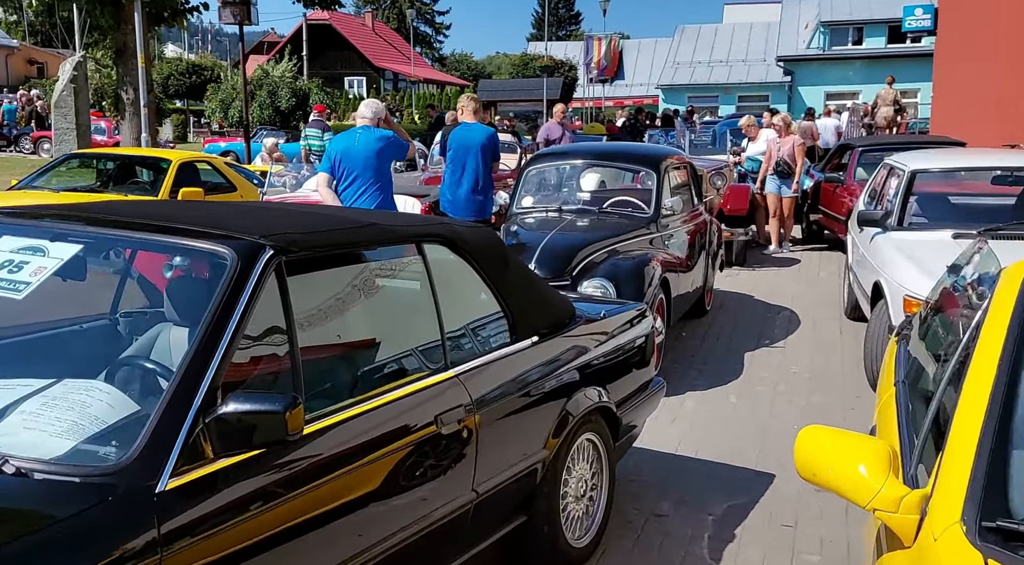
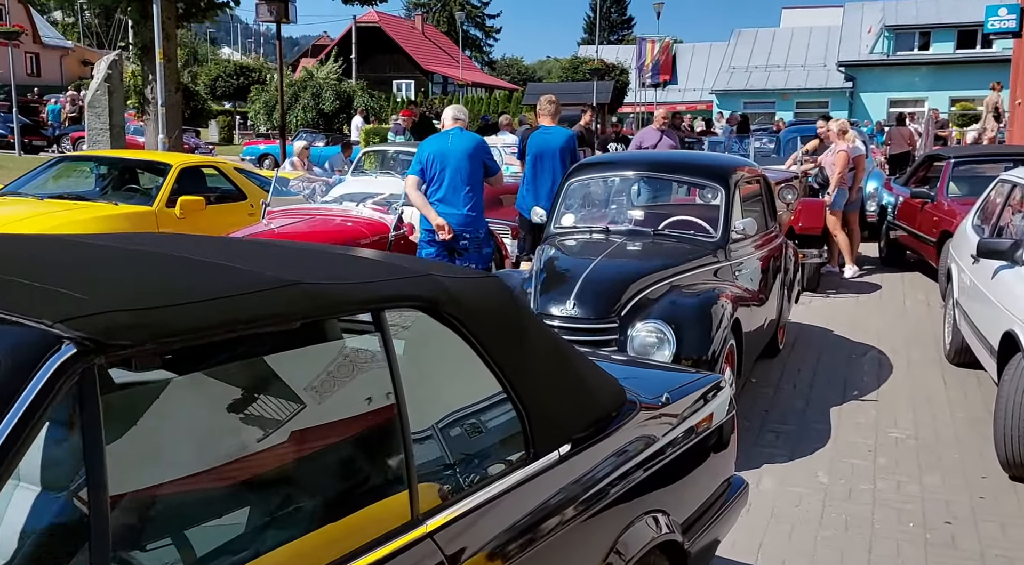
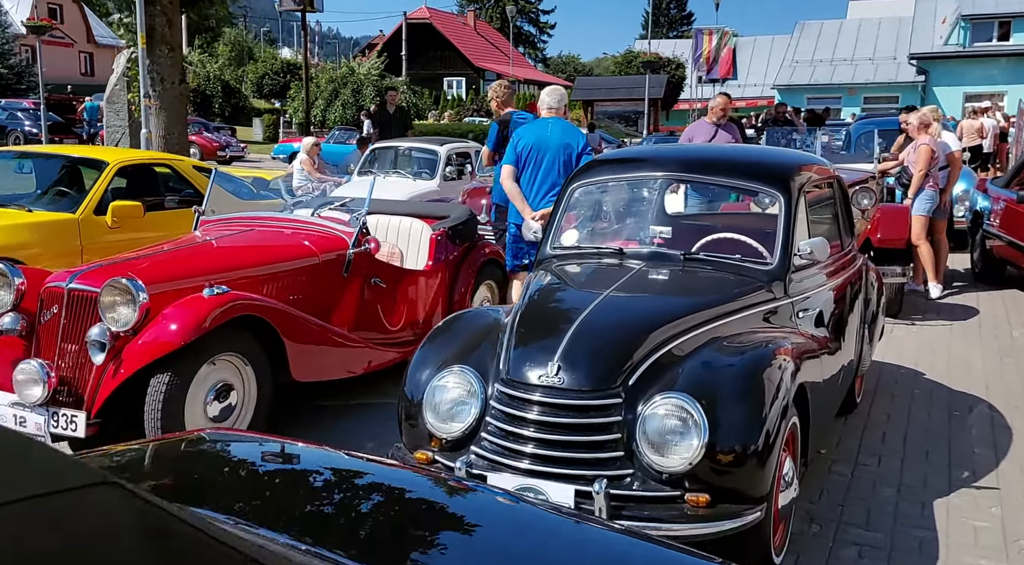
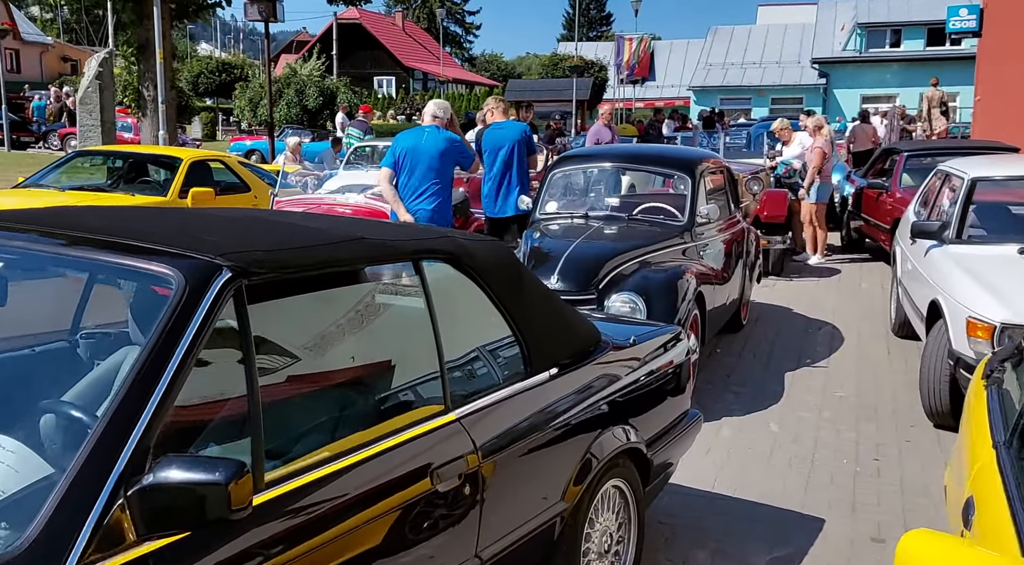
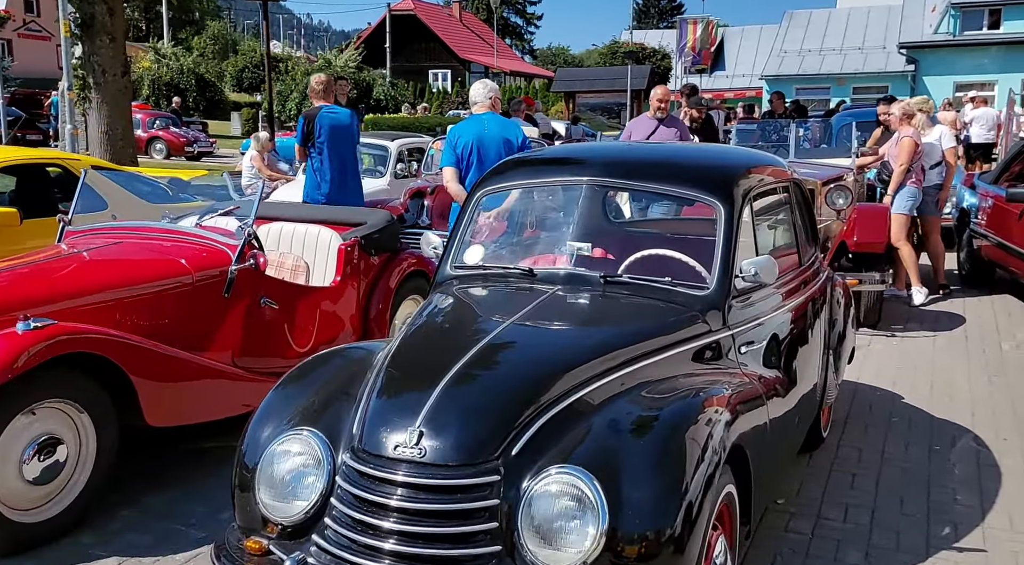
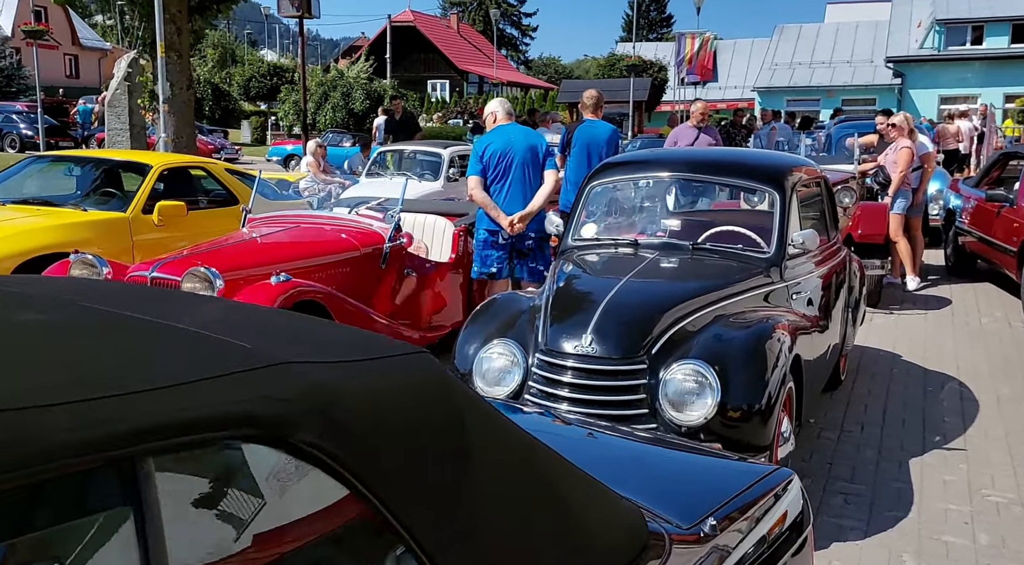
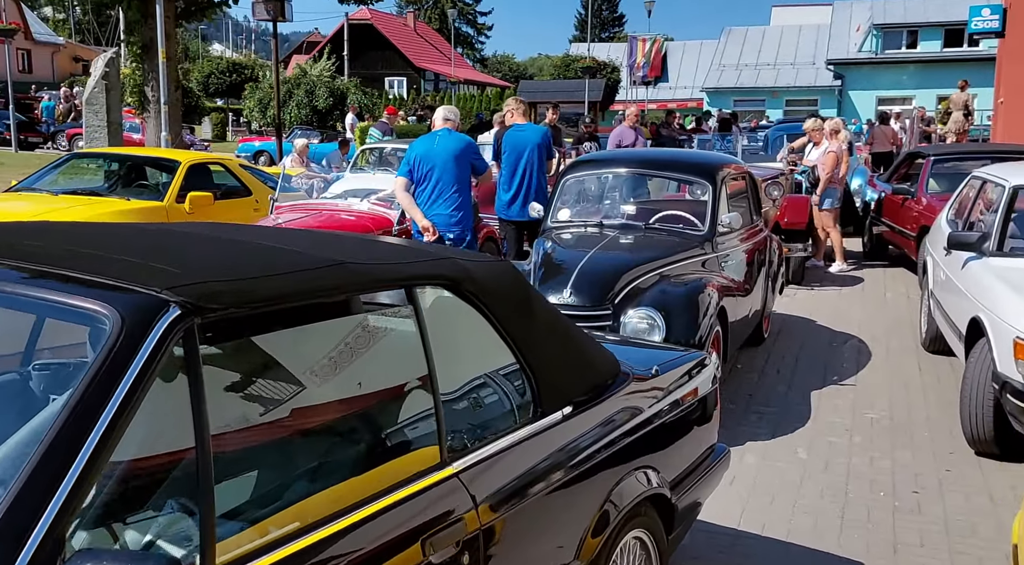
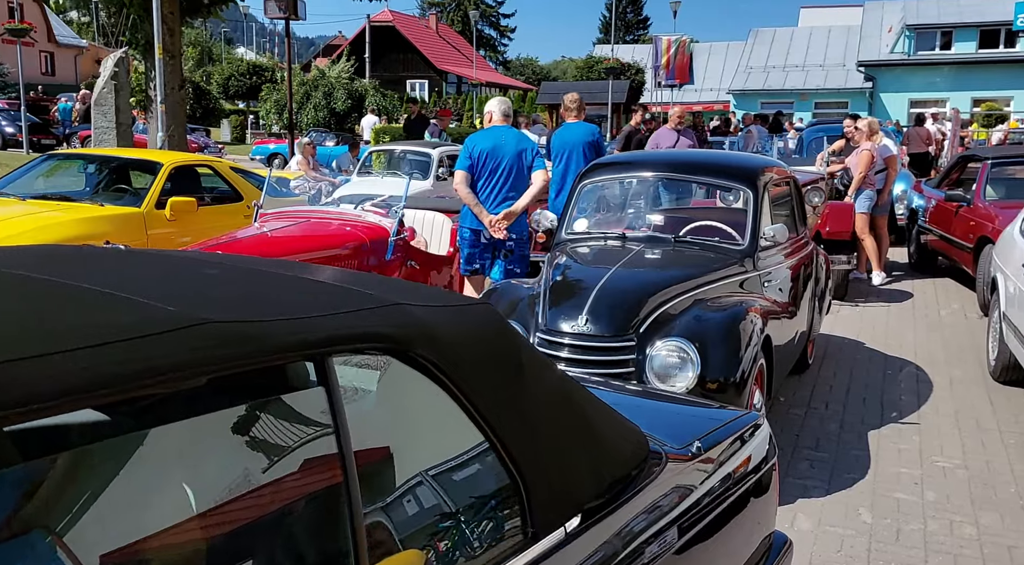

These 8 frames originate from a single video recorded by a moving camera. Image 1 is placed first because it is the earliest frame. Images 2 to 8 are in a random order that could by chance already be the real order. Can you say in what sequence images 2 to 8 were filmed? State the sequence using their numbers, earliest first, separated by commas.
4, 7, 2, 8, 6, 3, 5
